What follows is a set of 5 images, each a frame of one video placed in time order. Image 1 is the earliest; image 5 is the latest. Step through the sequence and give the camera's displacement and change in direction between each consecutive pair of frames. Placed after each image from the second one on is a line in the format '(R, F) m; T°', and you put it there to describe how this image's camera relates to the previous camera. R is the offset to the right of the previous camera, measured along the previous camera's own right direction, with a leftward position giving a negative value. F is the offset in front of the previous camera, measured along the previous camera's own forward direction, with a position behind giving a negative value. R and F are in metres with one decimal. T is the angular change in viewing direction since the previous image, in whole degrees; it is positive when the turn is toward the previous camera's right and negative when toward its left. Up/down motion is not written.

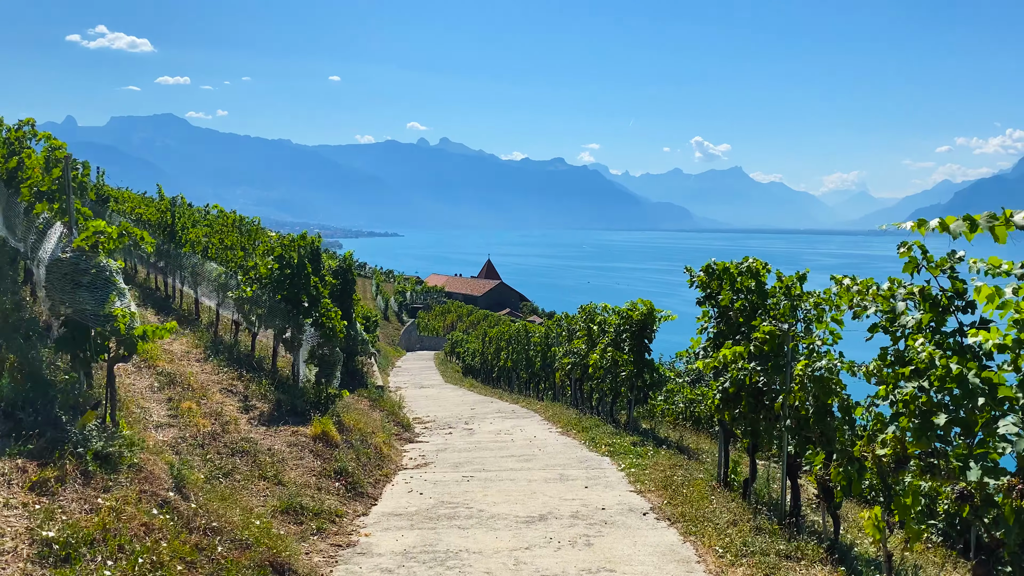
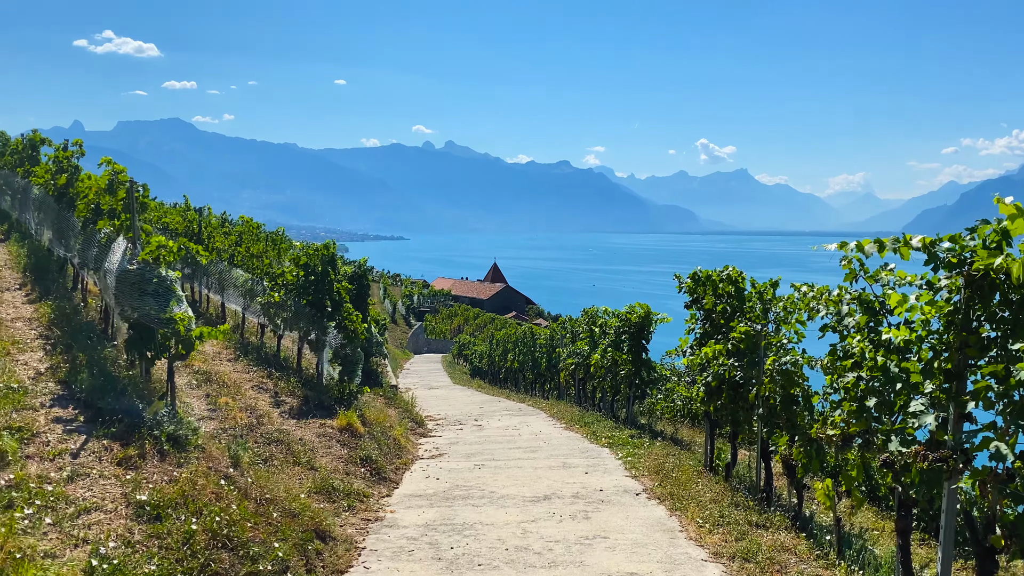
(0.0, -1.5) m; -1°
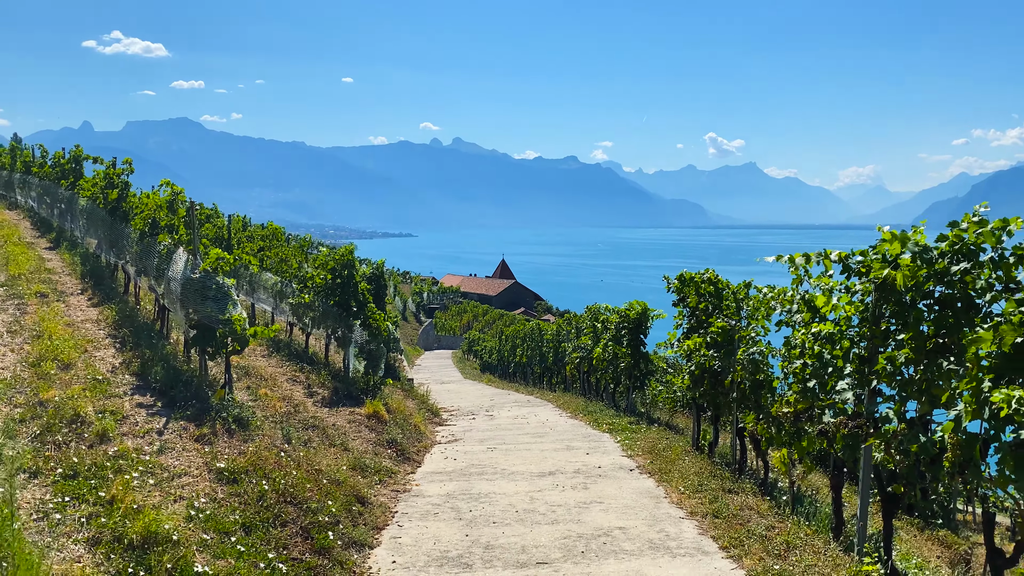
(0.0, -1.8) m; -1°
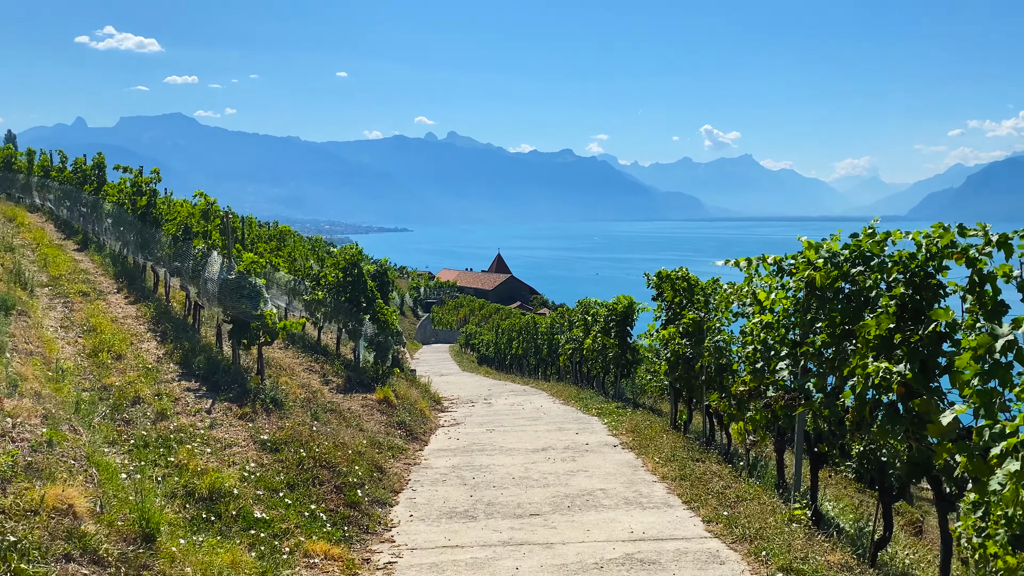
(0.0, -1.9) m; 0°
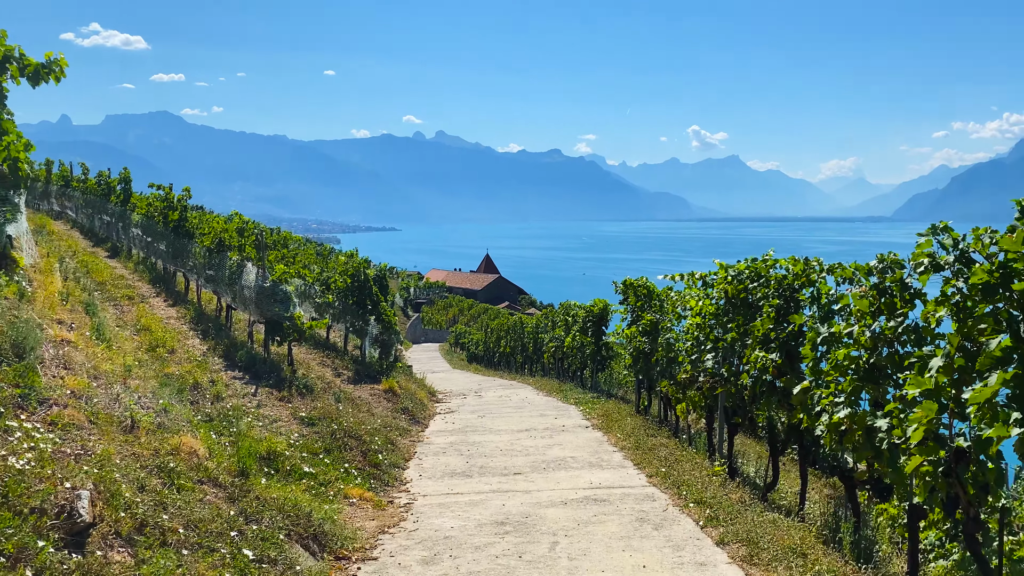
(0.0, -3.1) m; +1°
